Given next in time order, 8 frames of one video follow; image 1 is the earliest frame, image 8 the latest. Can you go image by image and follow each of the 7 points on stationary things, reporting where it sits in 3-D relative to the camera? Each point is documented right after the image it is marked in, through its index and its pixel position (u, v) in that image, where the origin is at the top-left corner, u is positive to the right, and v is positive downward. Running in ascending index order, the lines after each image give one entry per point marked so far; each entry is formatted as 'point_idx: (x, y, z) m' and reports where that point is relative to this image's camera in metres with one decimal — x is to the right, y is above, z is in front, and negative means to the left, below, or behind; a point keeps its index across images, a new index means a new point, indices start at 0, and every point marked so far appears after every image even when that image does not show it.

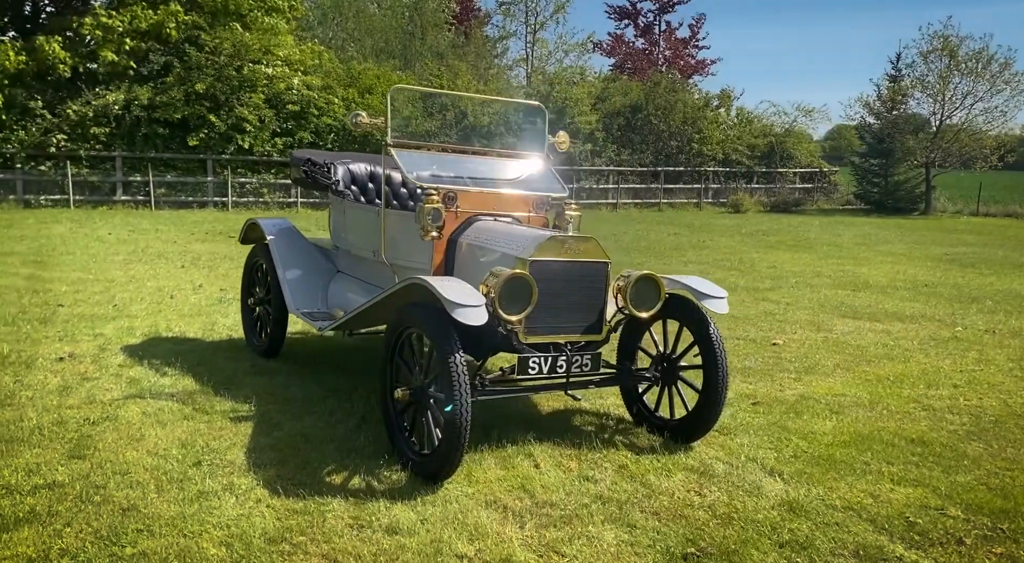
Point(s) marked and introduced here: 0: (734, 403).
0: (+1.5, -0.8, +5.9) m
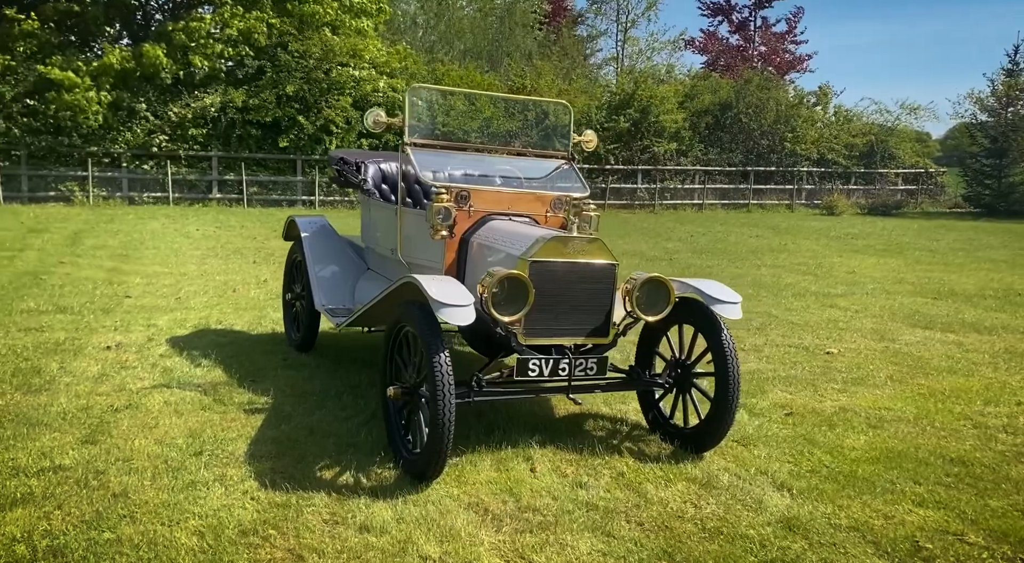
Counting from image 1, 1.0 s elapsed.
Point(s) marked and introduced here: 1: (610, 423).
0: (+1.7, -0.9, +5.7) m
1: (+0.6, -0.8, +5.0) m
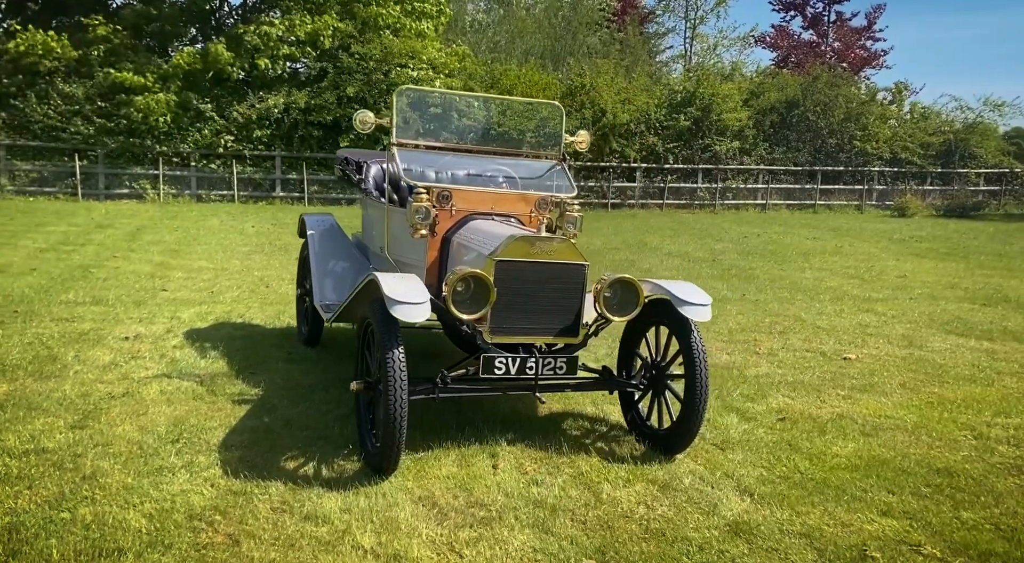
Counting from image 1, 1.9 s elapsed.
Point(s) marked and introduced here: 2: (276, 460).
0: (+1.6, -0.9, +5.6) m
1: (+0.5, -0.8, +5.1) m
2: (-1.2, -0.9, +4.2) m
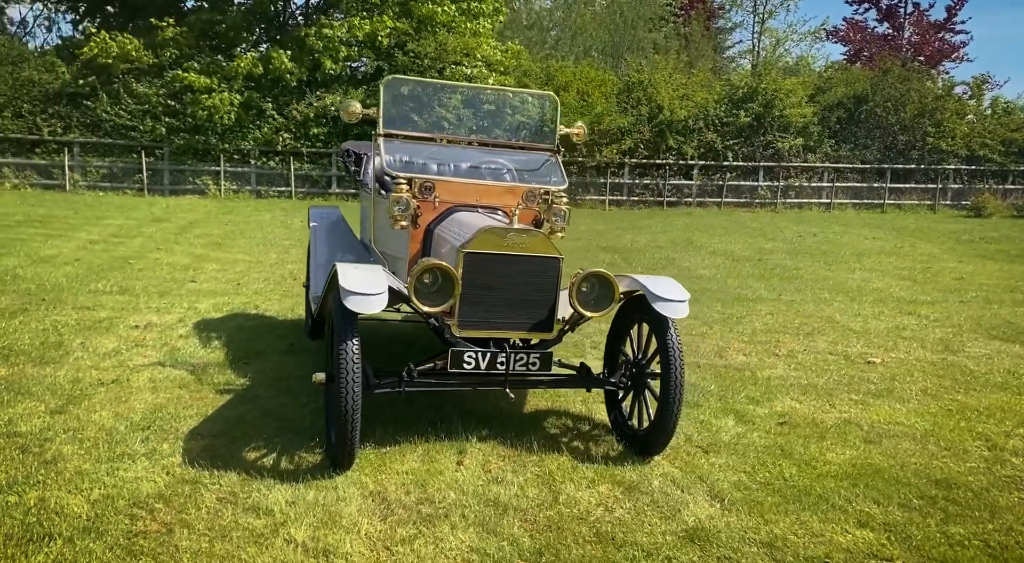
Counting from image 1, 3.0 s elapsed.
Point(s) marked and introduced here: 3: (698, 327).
0: (+1.5, -0.9, +5.4) m
1: (+0.3, -0.8, +4.9) m
2: (-1.3, -0.8, +4.2) m
3: (+1.8, -0.4, +8.1) m
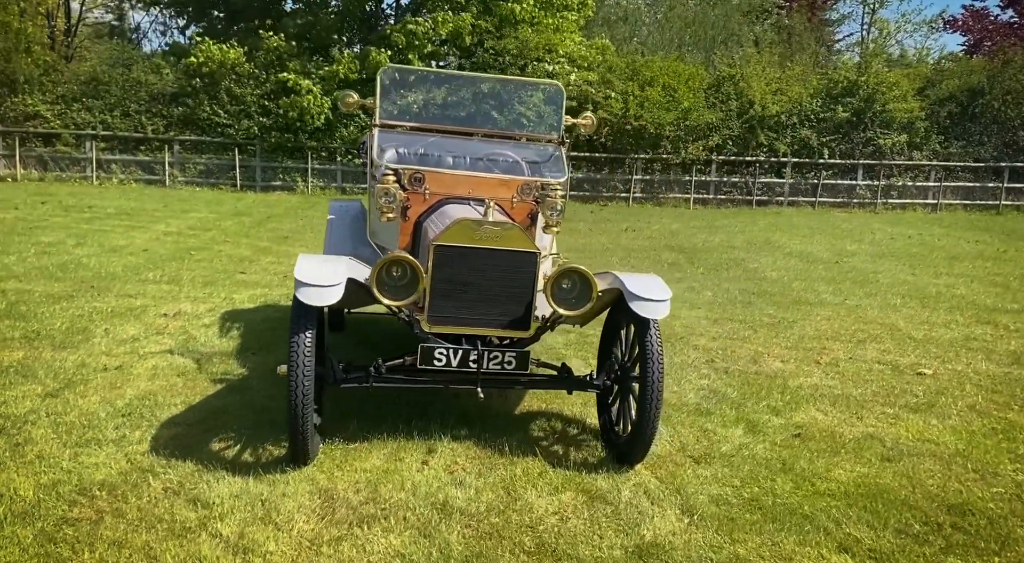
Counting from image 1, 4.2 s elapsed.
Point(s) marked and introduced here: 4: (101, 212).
0: (+1.5, -0.9, +5.0) m
1: (+0.3, -0.8, +4.7) m
2: (-1.5, -0.8, +4.2) m
3: (+2.1, -0.4, +7.7) m
4: (-7.1, +1.2, +14.8) m
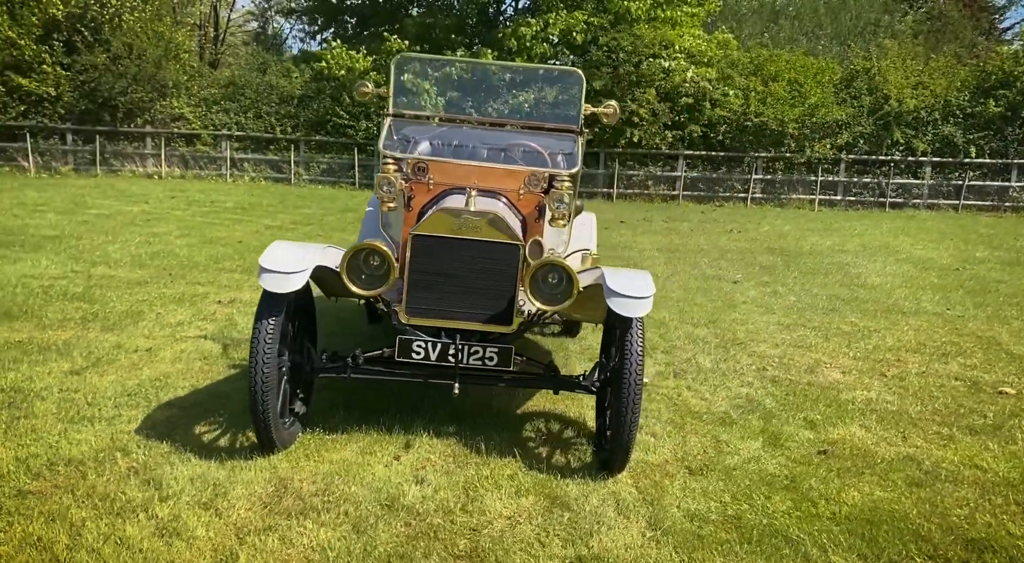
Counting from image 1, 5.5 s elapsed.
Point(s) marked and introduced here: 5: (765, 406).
0: (+1.5, -0.9, +4.6) m
1: (+0.2, -0.8, +4.5) m
2: (-1.6, -0.7, +4.2) m
3: (+2.5, -0.5, +7.1) m
4: (-5.3, +1.4, +15.6) m
5: (+1.6, -0.8, +5.3) m
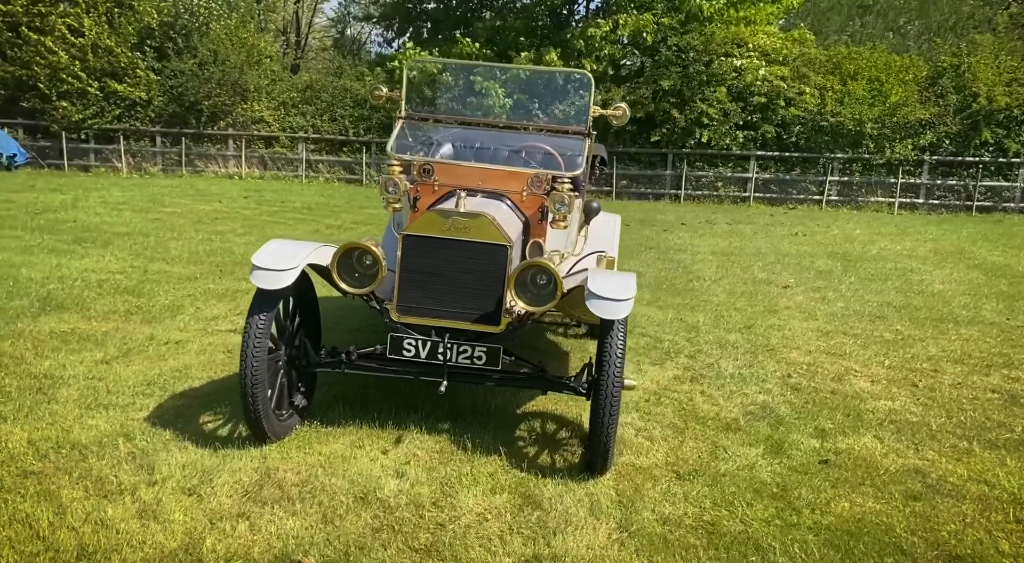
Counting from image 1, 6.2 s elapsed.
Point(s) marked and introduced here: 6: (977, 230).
0: (+1.5, -0.9, +4.5) m
1: (+0.2, -0.8, +4.5) m
2: (-1.6, -0.7, +4.5) m
3: (+2.7, -0.5, +6.9) m
4: (-4.2, +1.4, +16.2) m
5: (+1.6, -0.8, +5.2) m
6: (+8.9, +1.0, +16.5) m
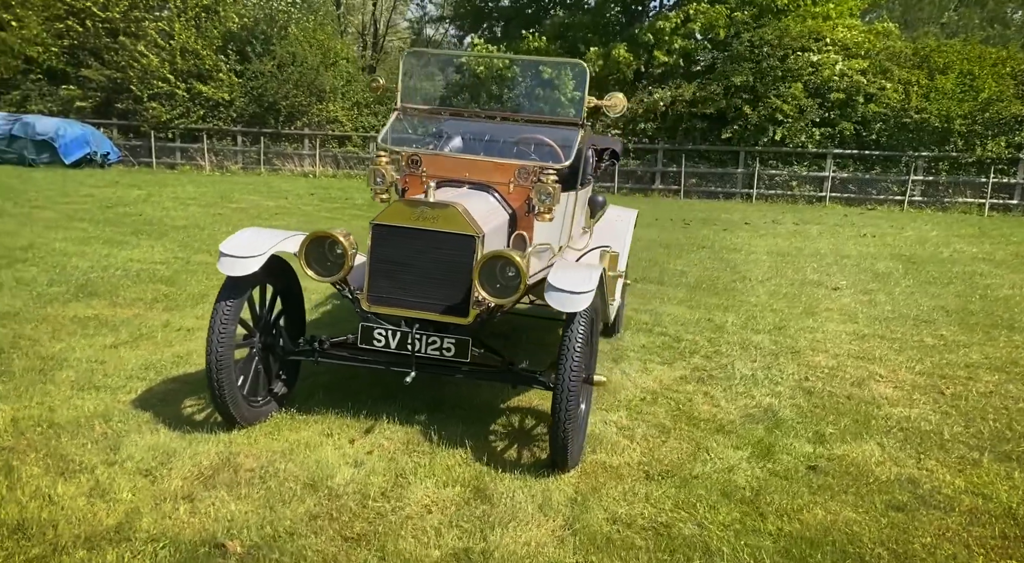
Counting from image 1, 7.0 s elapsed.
0: (+1.3, -0.9, +4.3) m
1: (+0.1, -0.7, +4.4) m
2: (-1.7, -0.6, +4.6) m
3: (+2.9, -0.5, +6.6) m
4: (-3.1, +1.5, +16.5) m
5: (+1.6, -0.8, +4.9) m
6: (+10.0, +0.9, +15.4) m
